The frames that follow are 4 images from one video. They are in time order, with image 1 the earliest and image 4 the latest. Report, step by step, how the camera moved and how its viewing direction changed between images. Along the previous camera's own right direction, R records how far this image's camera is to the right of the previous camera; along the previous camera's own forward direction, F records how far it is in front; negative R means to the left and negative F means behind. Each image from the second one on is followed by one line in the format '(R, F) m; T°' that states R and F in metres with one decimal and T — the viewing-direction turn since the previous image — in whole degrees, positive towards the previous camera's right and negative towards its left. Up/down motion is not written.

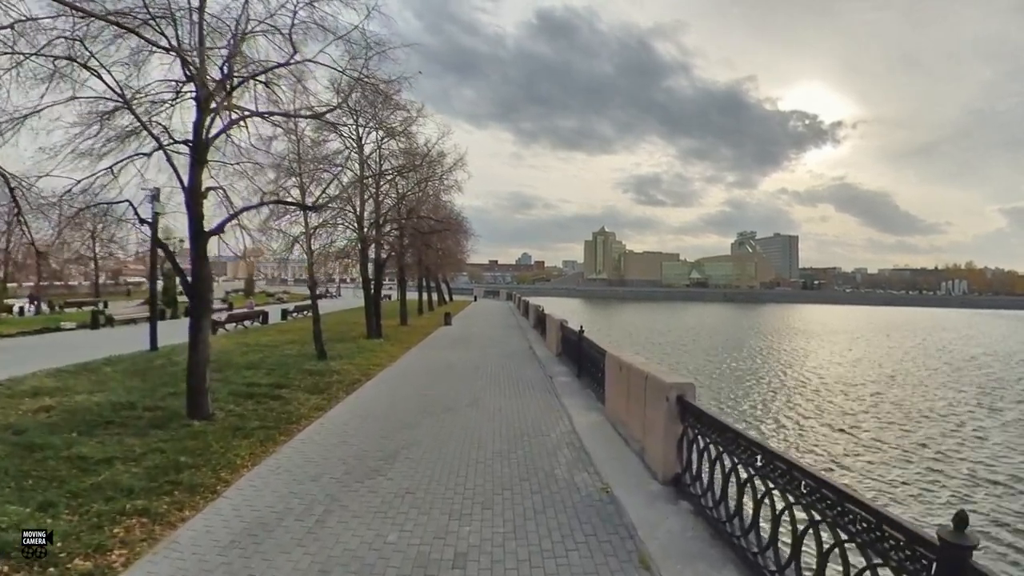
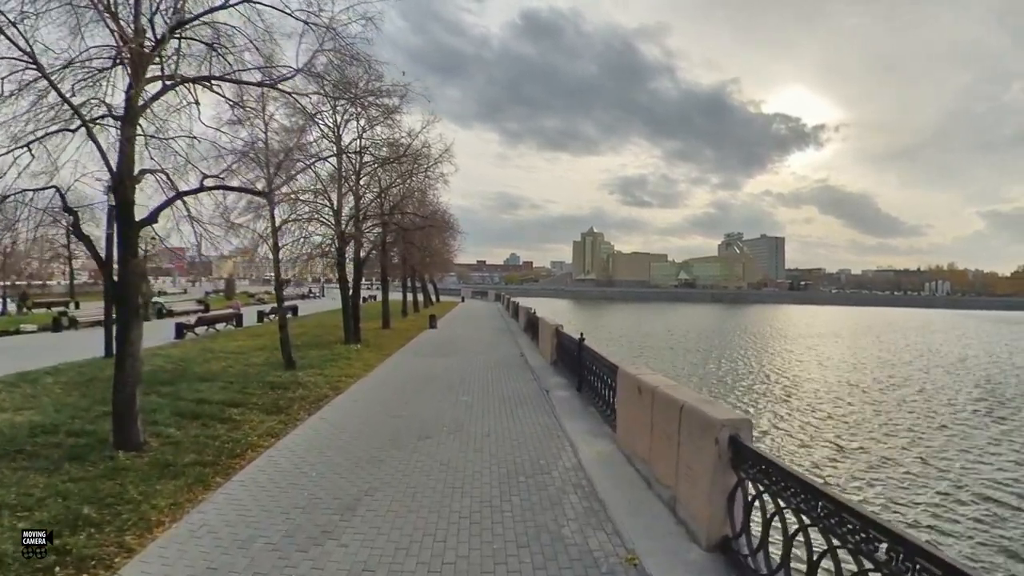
(0.0, +1.1) m; +1°
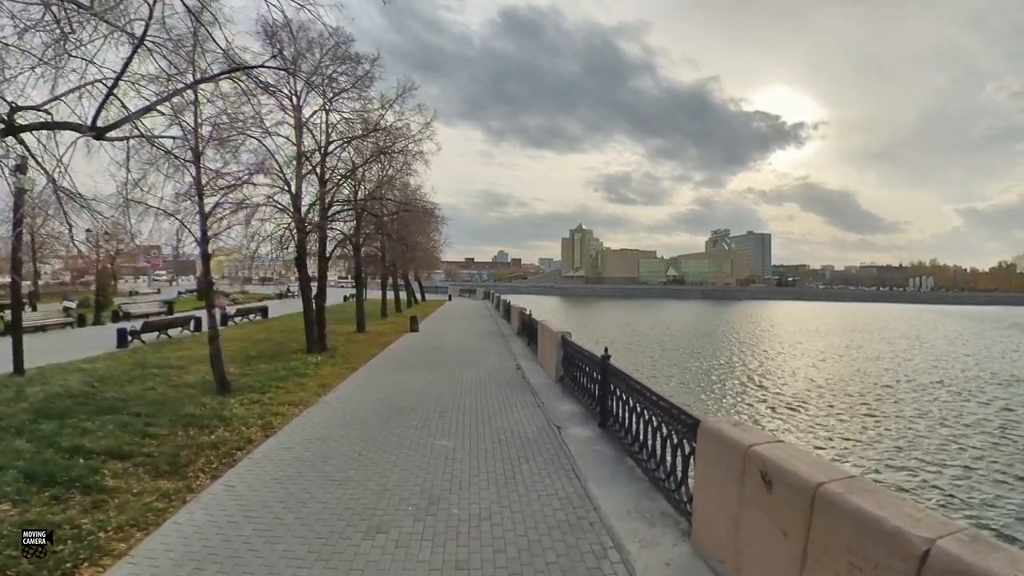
(-0.1, +2.1) m; +1°
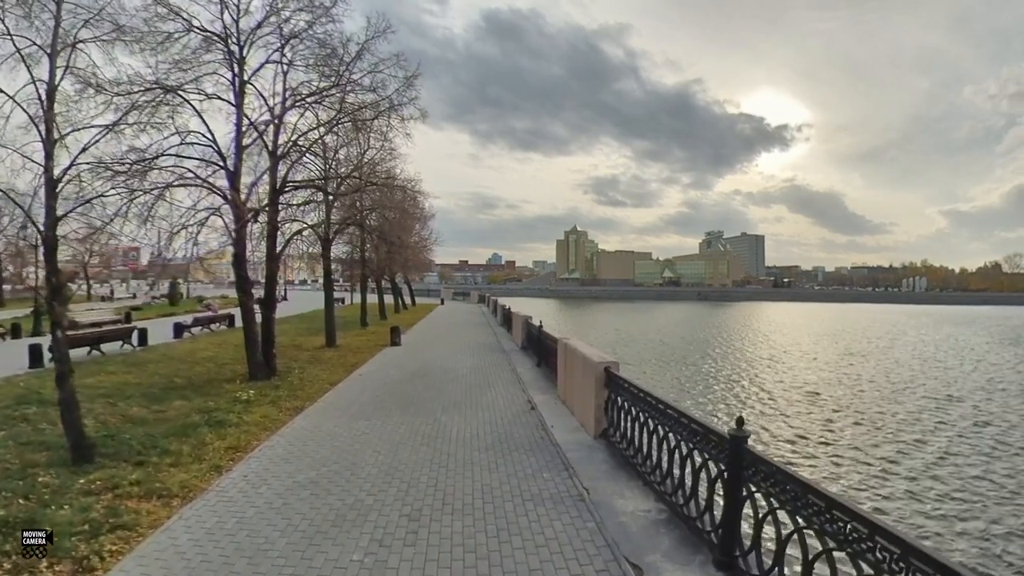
(-0.2, +2.7) m; +1°
